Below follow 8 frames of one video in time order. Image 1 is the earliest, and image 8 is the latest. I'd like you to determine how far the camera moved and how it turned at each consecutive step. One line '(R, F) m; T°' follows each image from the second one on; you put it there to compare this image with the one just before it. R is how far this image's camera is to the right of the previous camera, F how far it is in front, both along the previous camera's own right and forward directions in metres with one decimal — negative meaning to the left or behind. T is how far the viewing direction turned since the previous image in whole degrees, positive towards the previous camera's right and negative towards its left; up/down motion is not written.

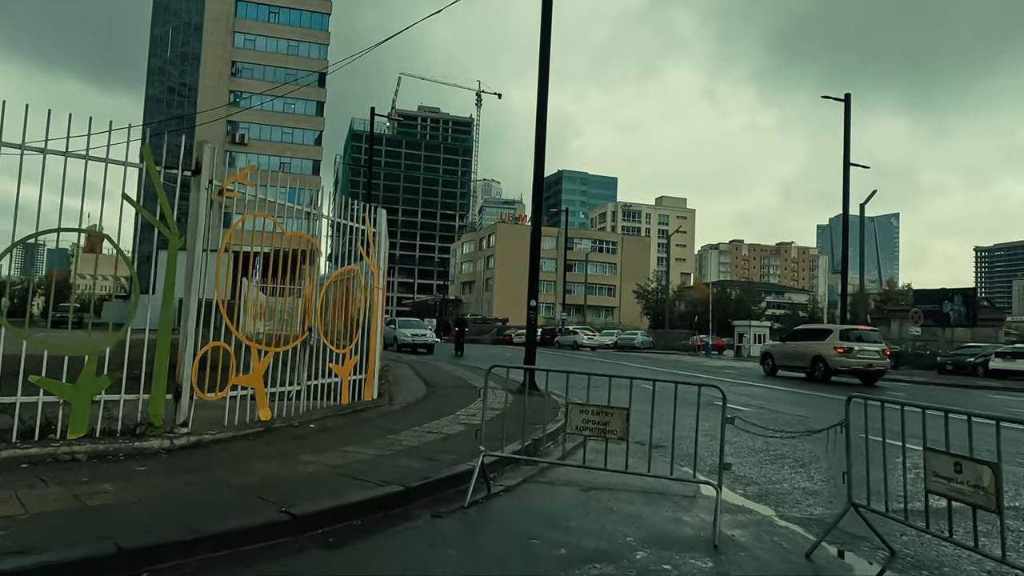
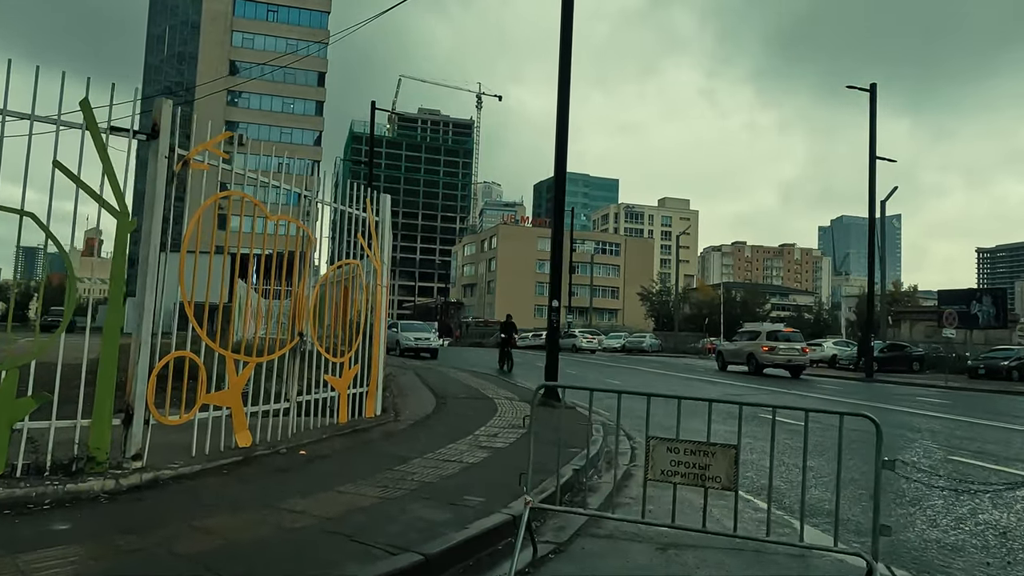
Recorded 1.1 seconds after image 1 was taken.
(-0.4, +1.6) m; 0°
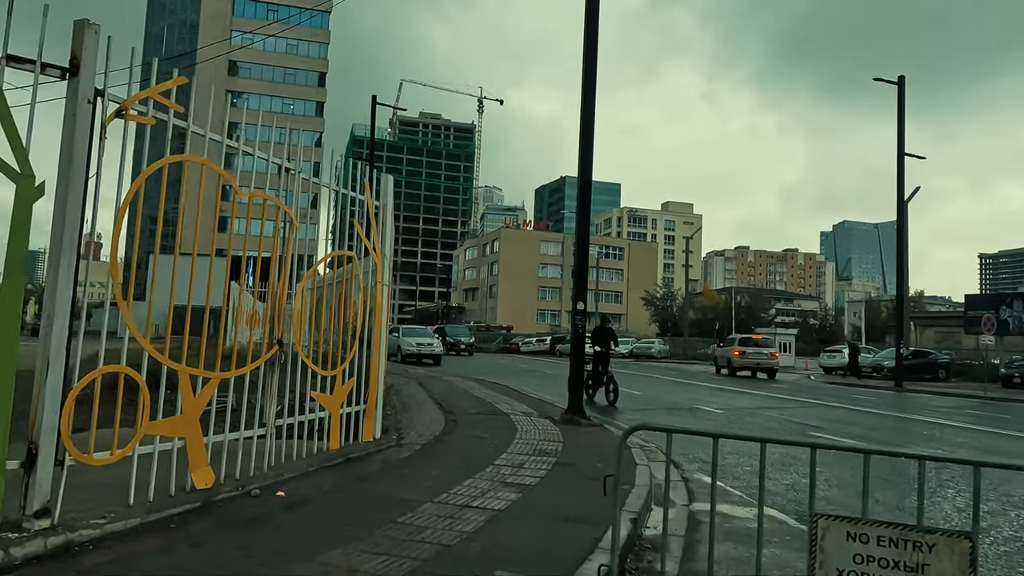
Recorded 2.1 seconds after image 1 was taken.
(-0.3, +1.6) m; 0°
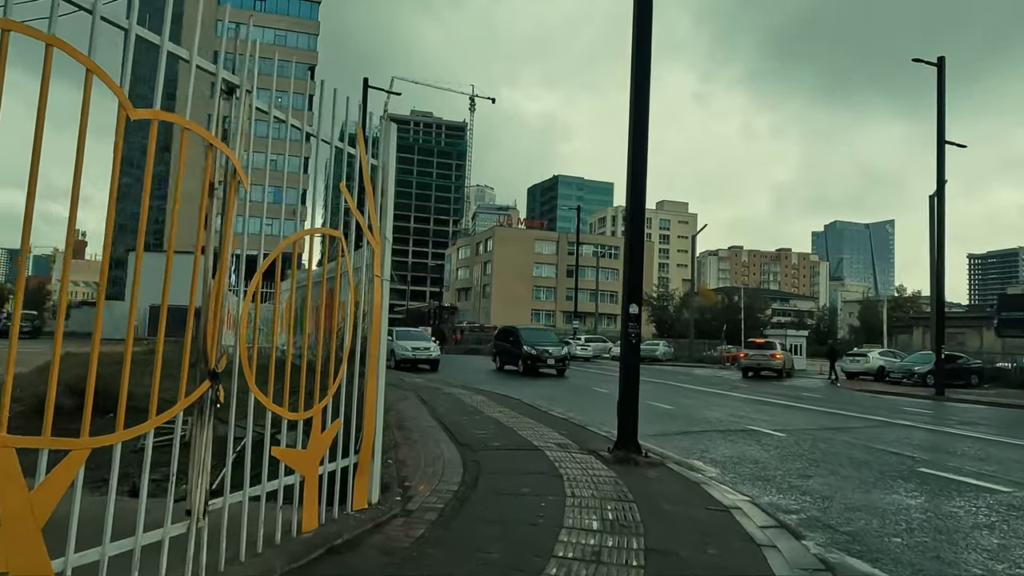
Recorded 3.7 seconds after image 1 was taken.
(-0.6, +2.5) m; +1°
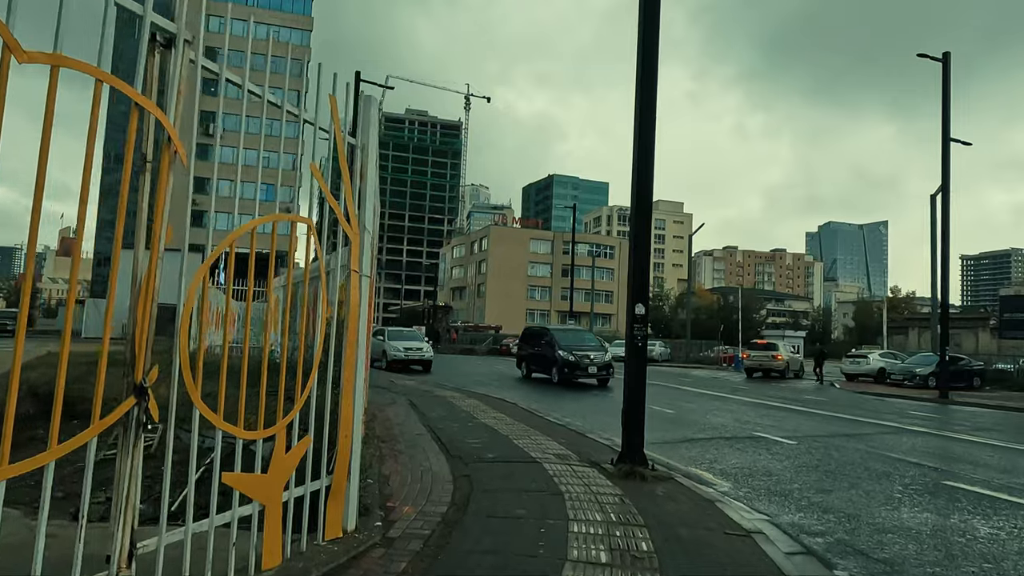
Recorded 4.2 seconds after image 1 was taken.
(0.0, +0.7) m; 0°
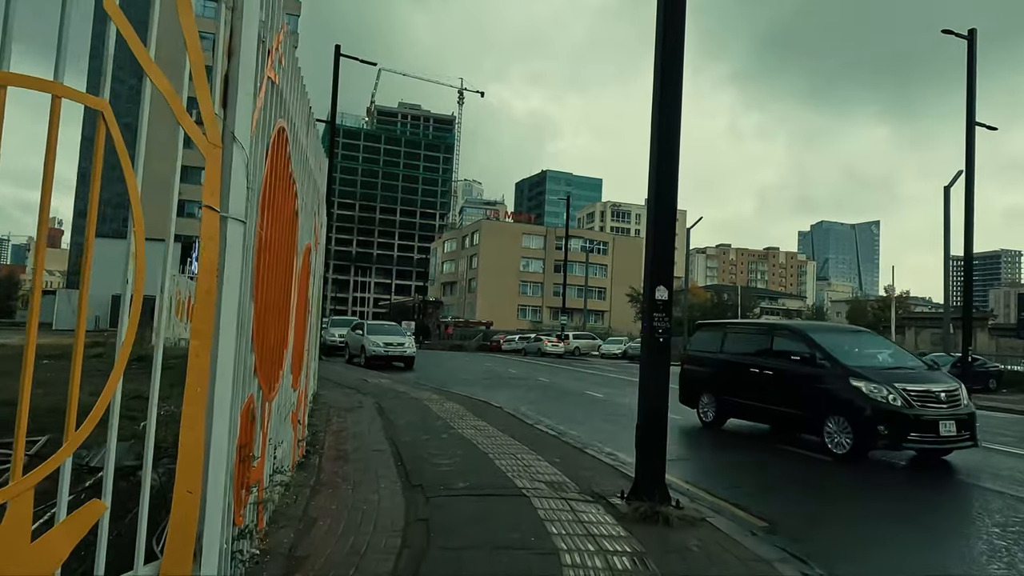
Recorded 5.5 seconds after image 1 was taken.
(+0.1, +2.0) m; +1°
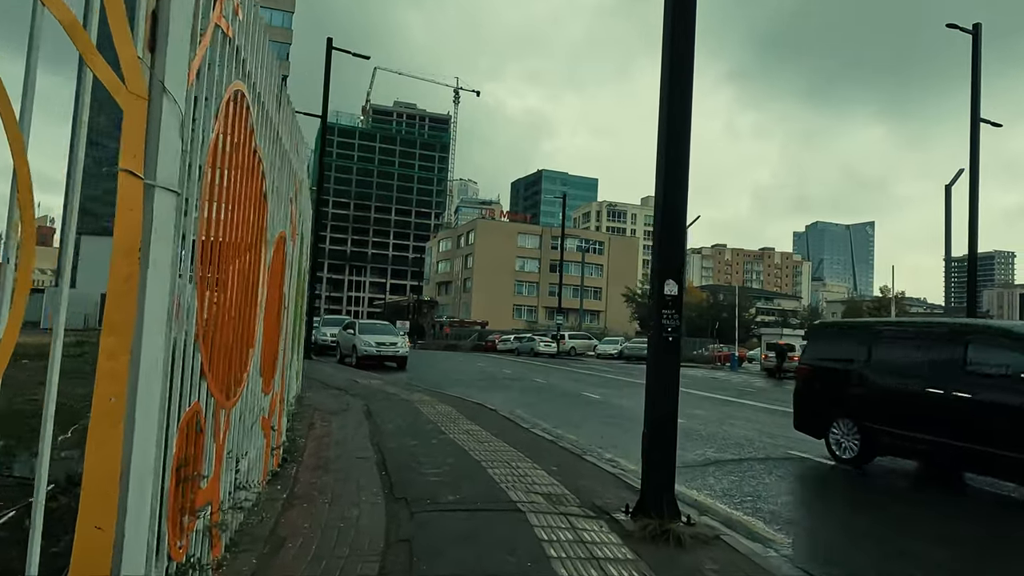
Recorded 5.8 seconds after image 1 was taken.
(0.0, +0.6) m; 0°
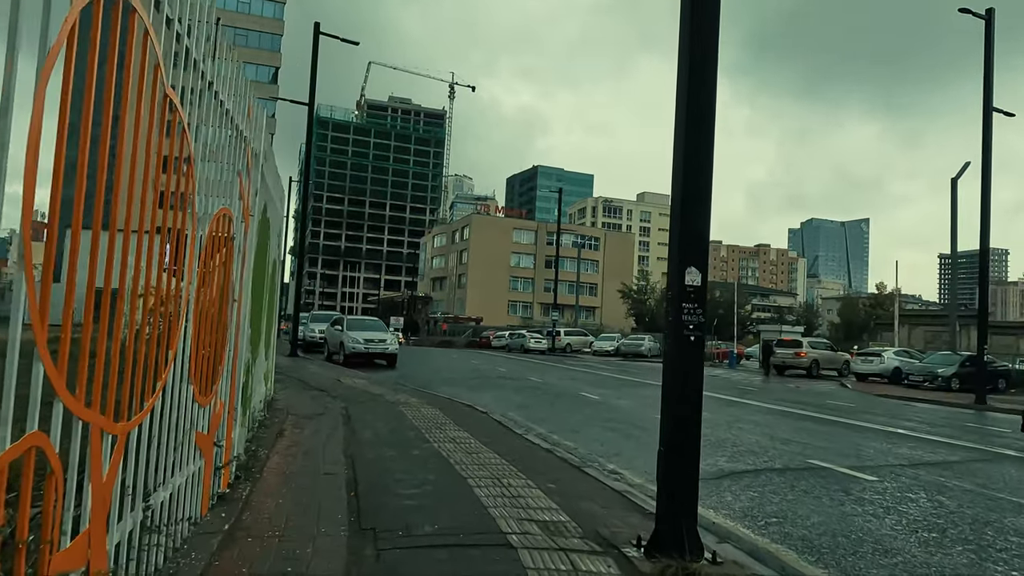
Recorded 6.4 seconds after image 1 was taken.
(0.0, +1.0) m; 0°
